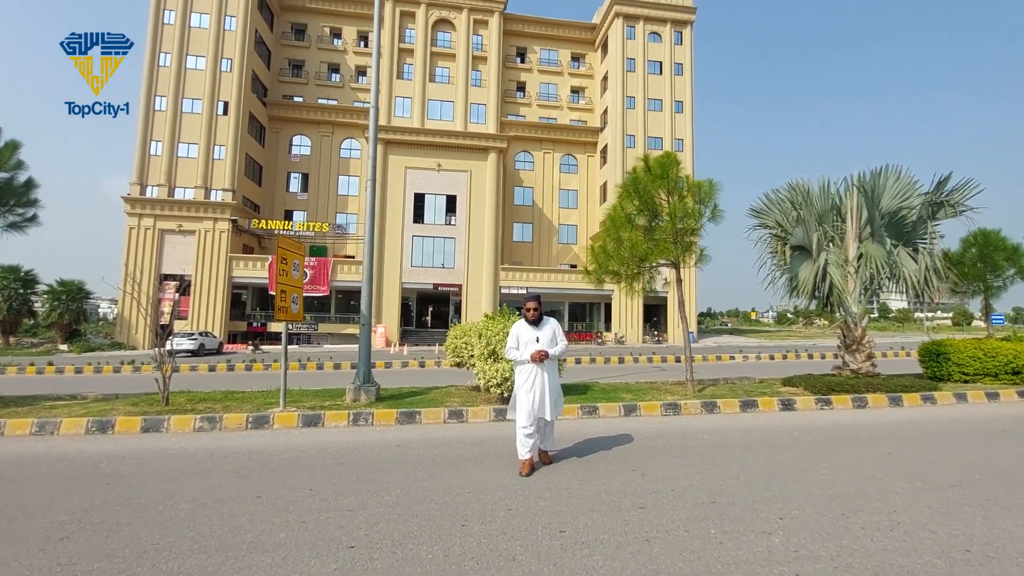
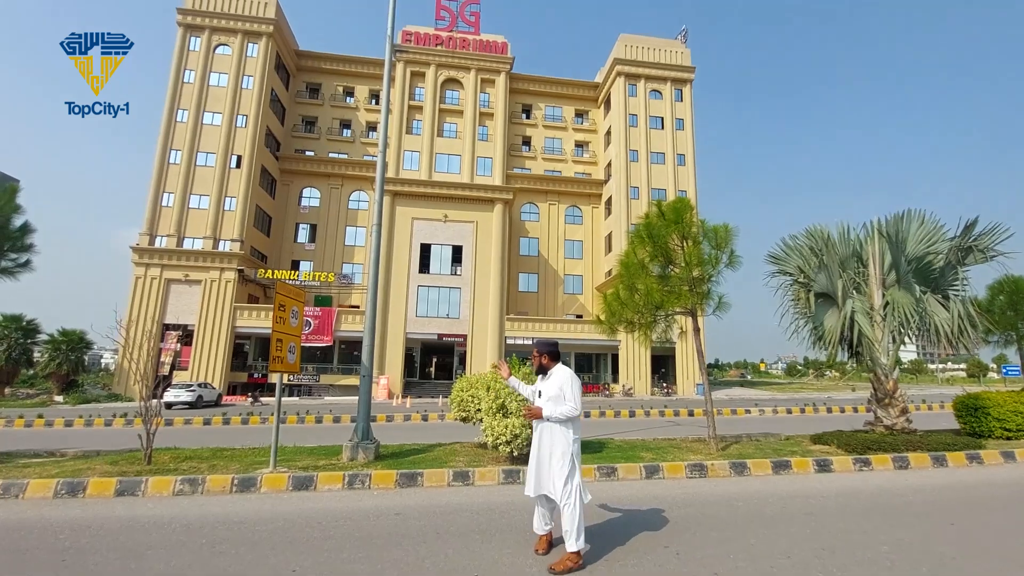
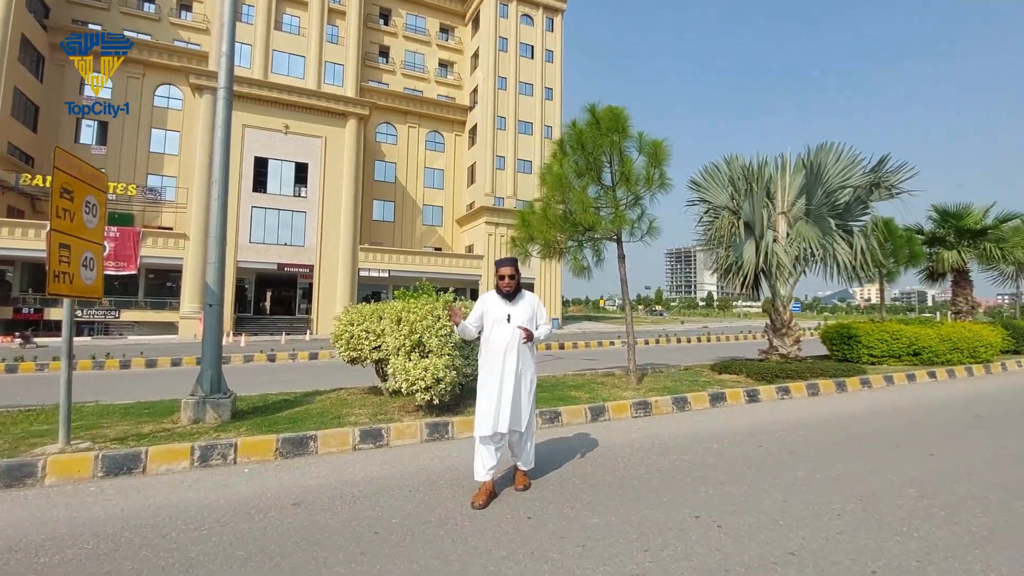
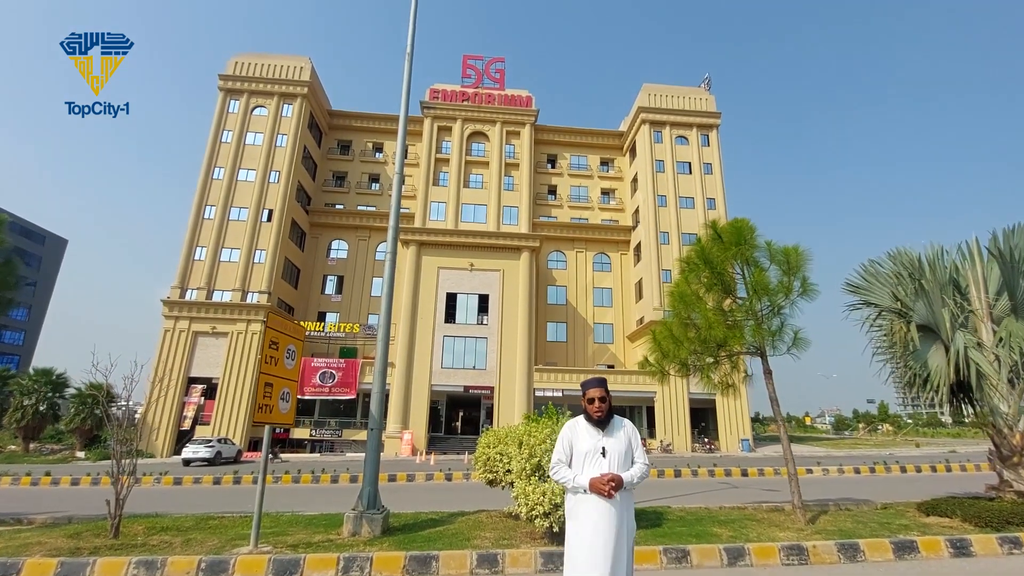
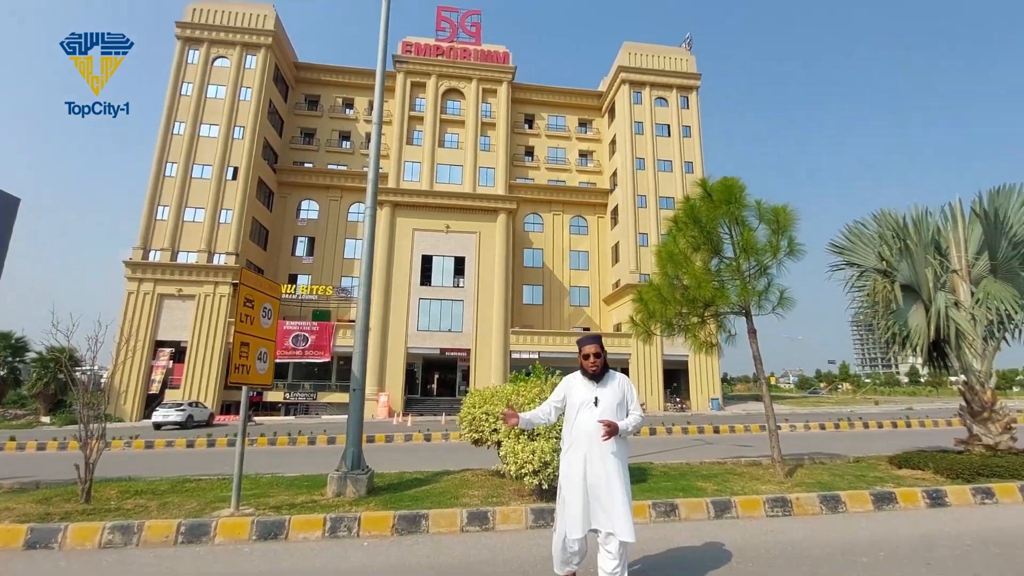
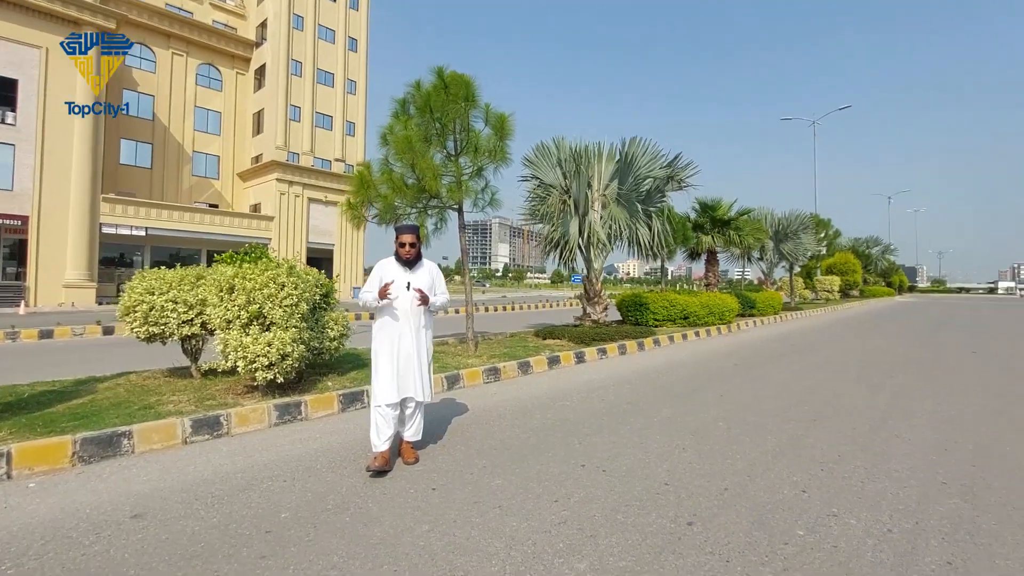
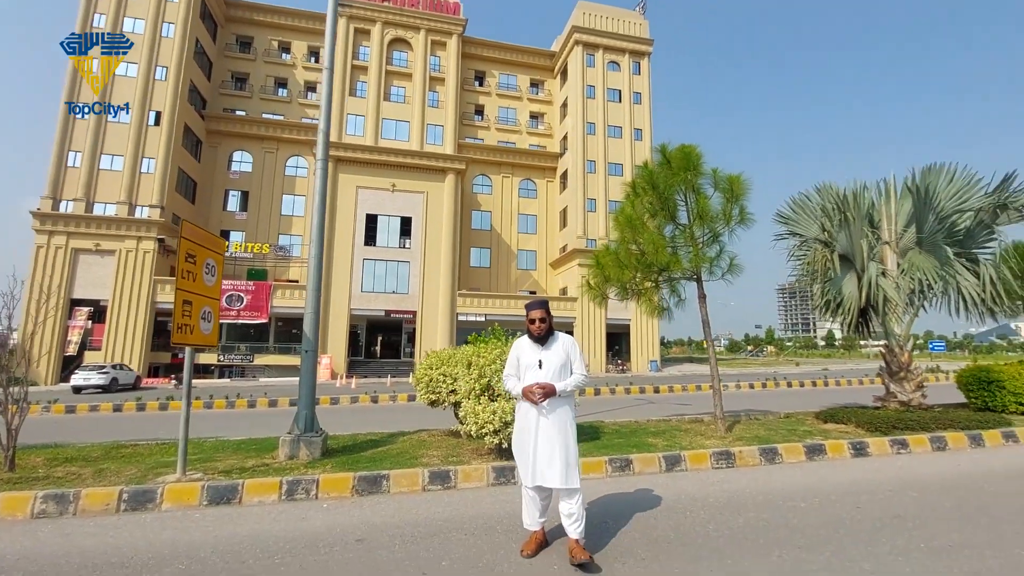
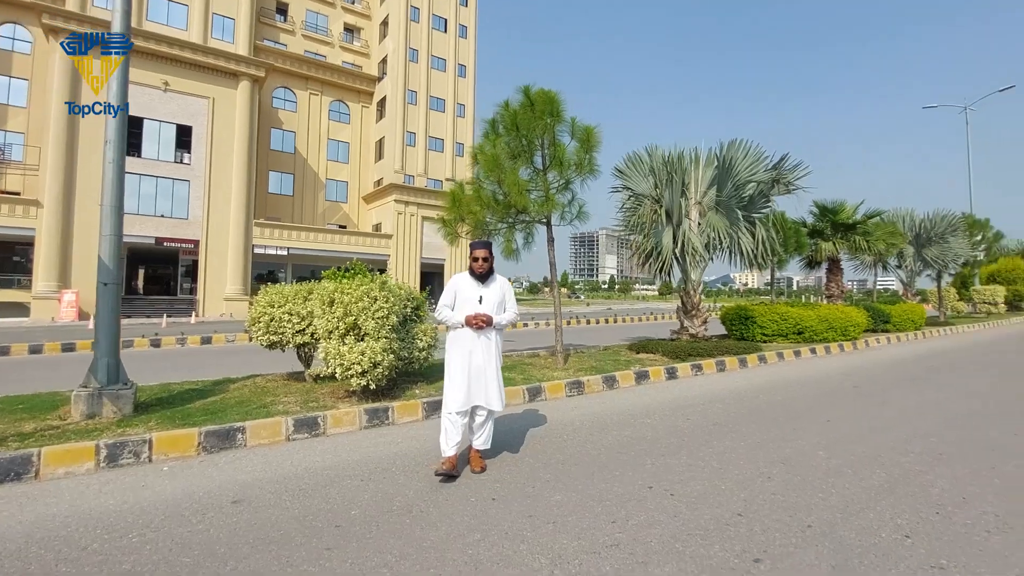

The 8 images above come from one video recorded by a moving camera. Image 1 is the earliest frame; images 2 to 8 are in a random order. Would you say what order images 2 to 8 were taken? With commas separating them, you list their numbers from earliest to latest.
2, 4, 5, 7, 3, 8, 6
